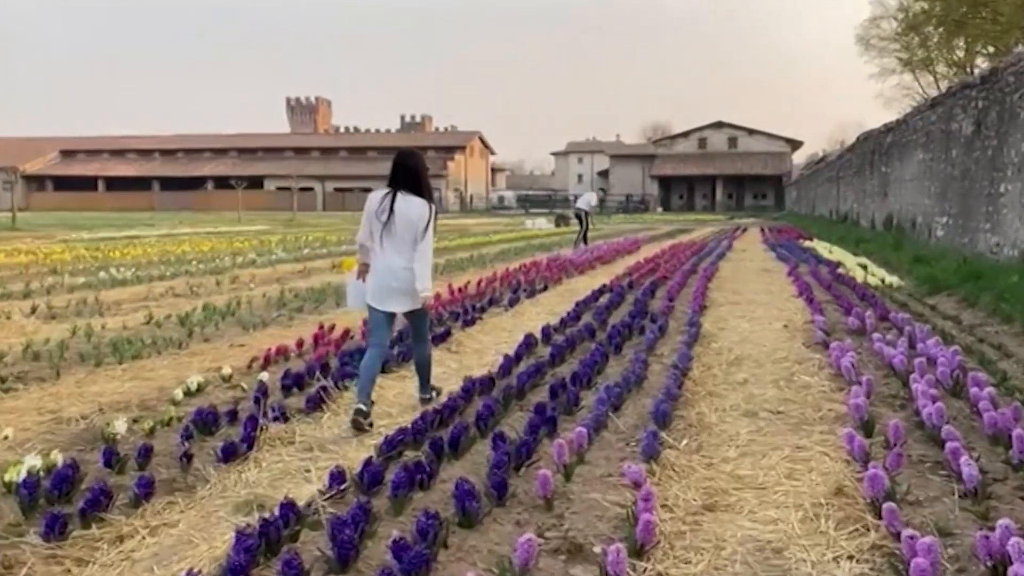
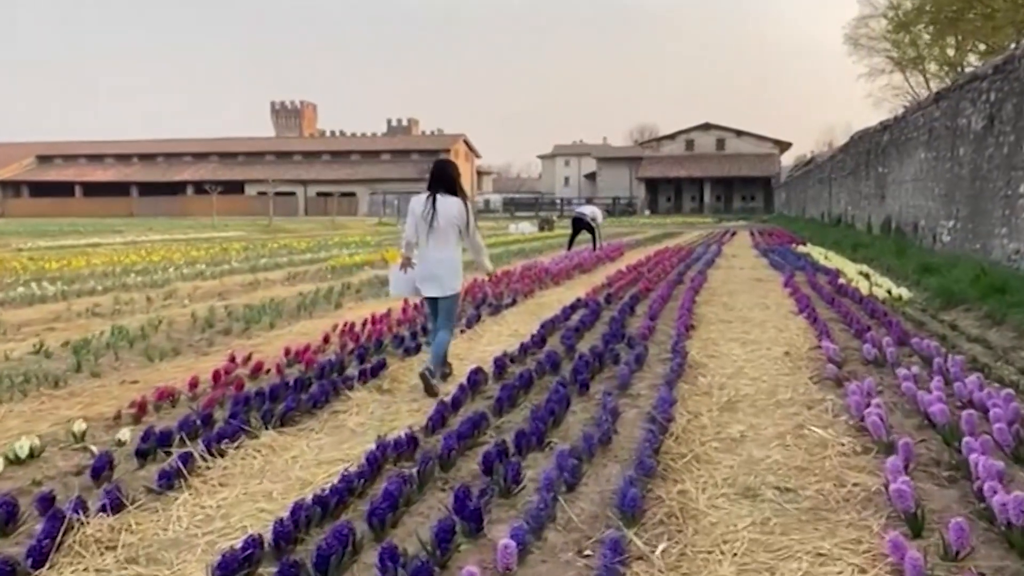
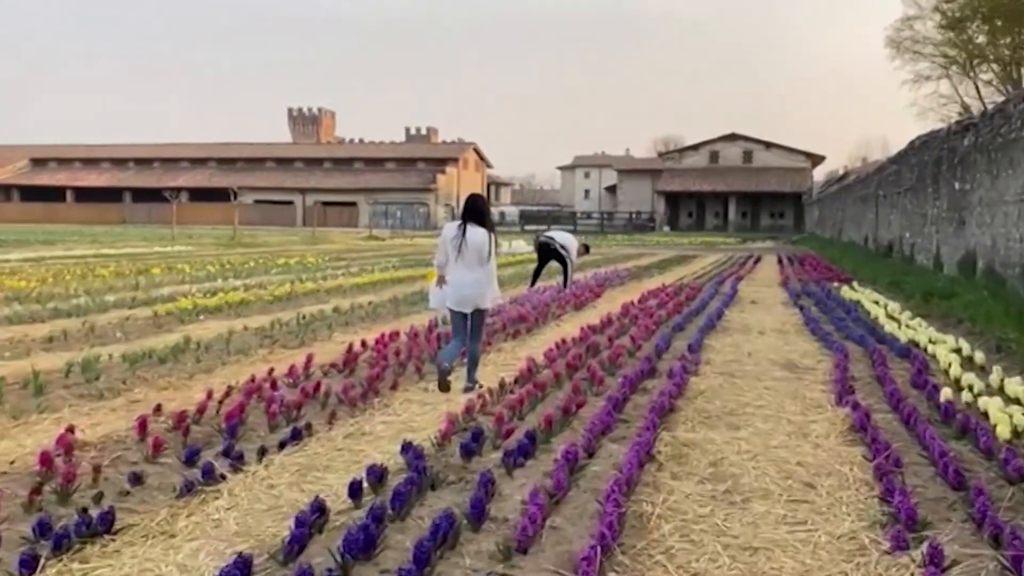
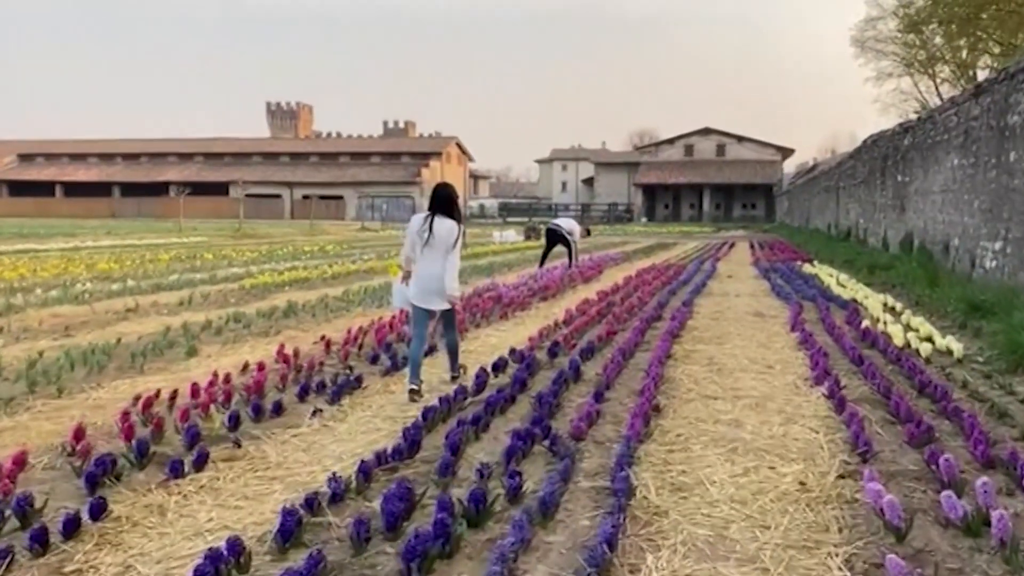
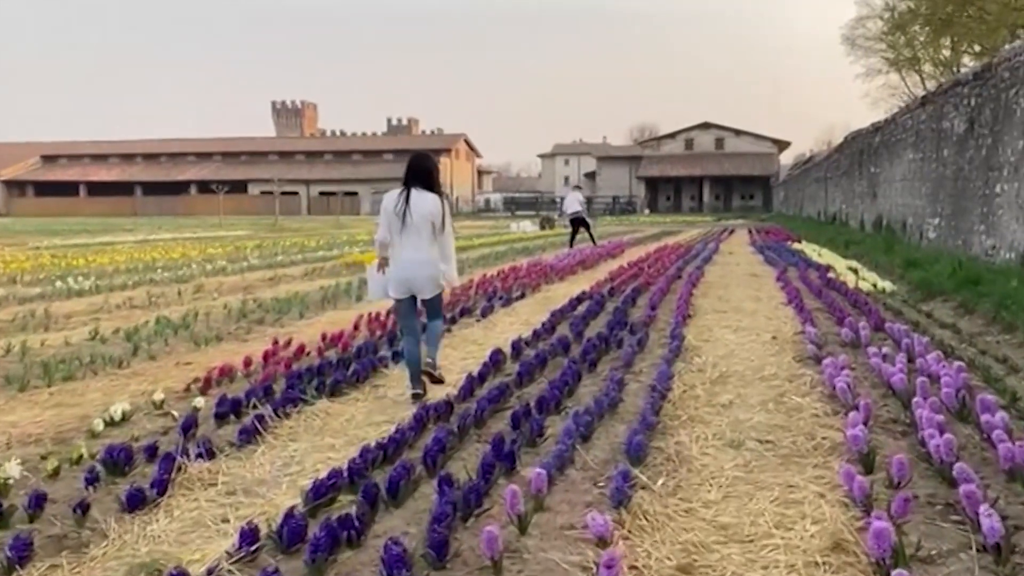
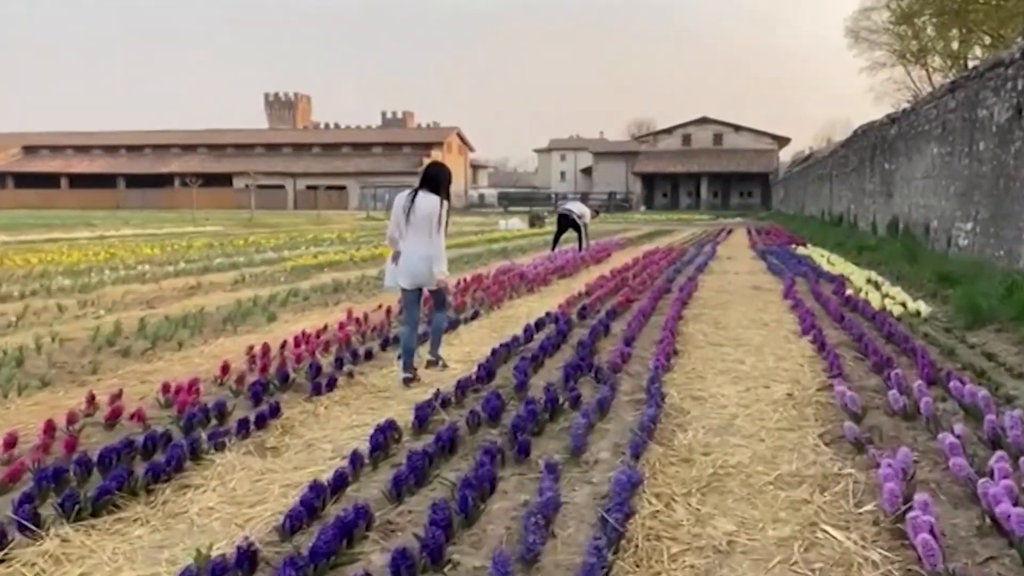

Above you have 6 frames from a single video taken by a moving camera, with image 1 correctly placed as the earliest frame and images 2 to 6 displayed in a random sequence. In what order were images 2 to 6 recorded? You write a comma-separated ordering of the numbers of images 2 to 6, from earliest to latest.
5, 2, 6, 4, 3
